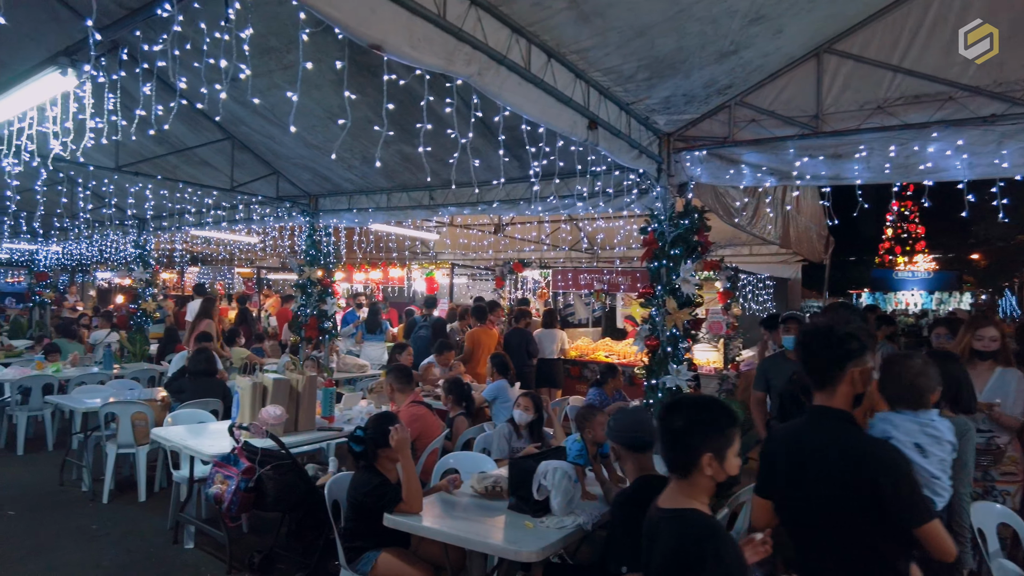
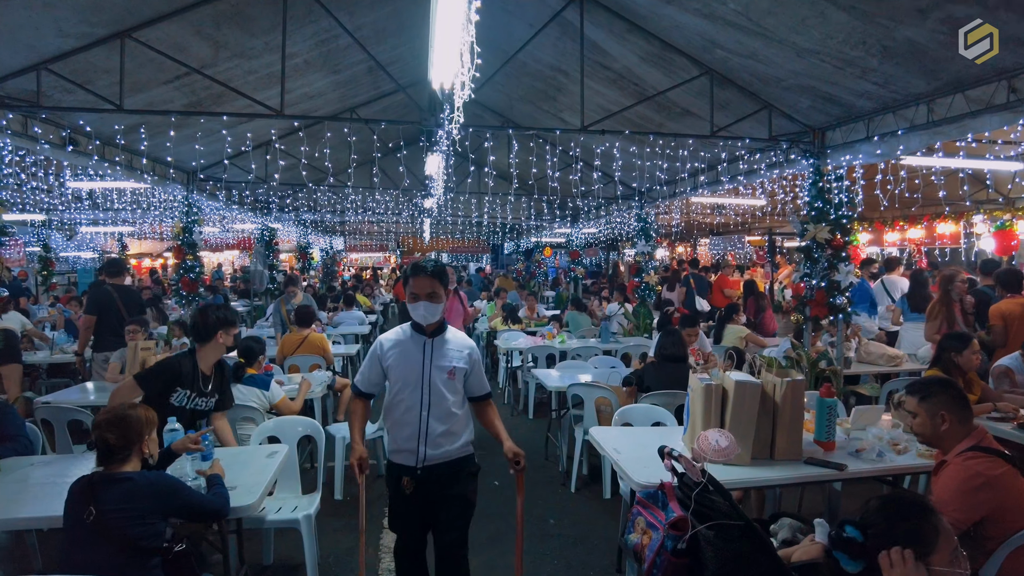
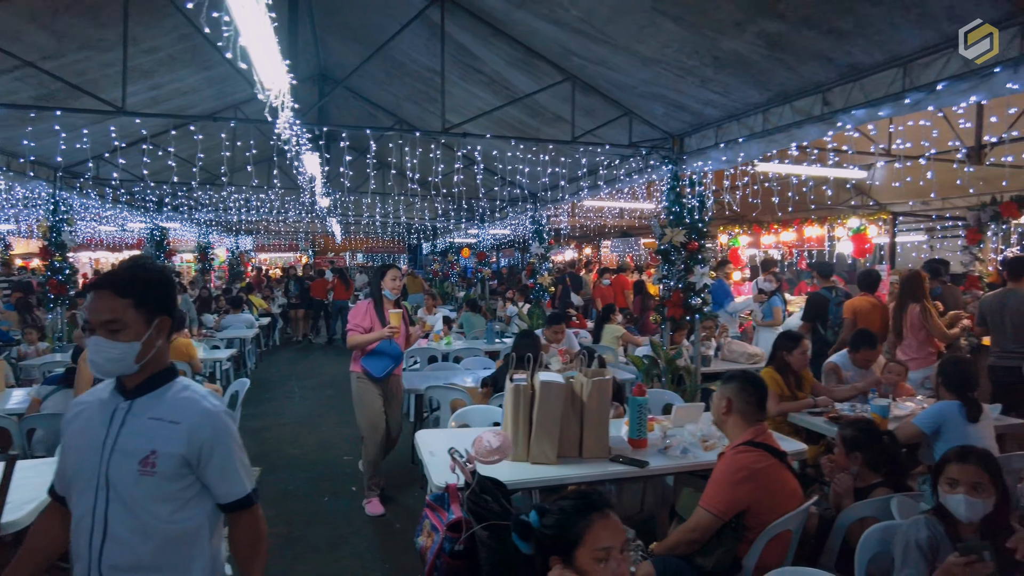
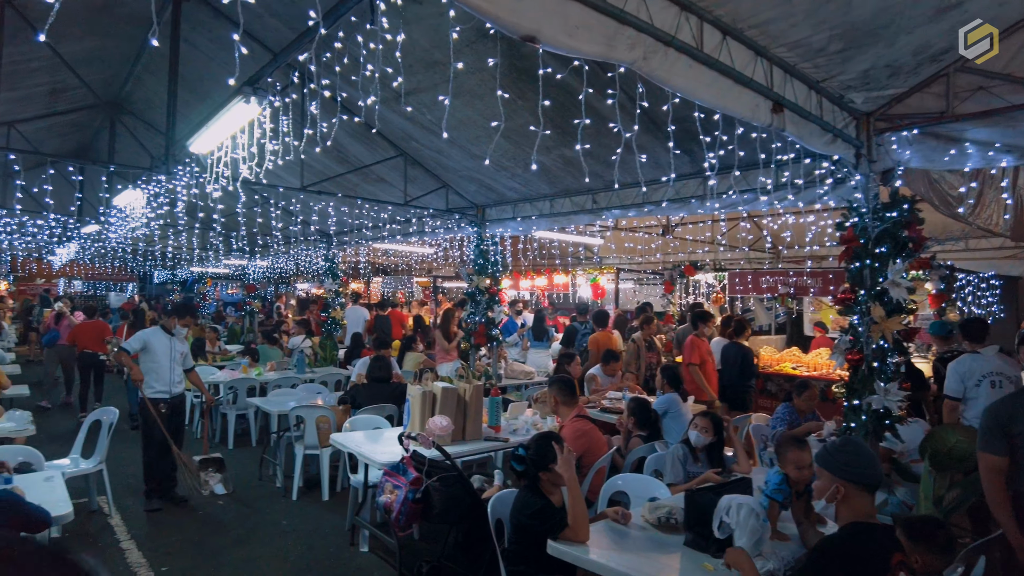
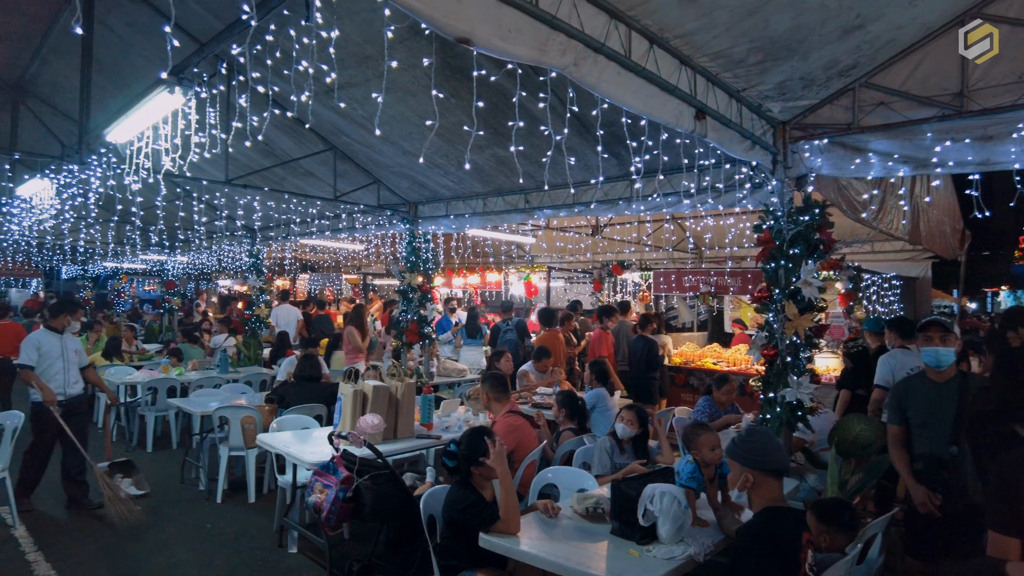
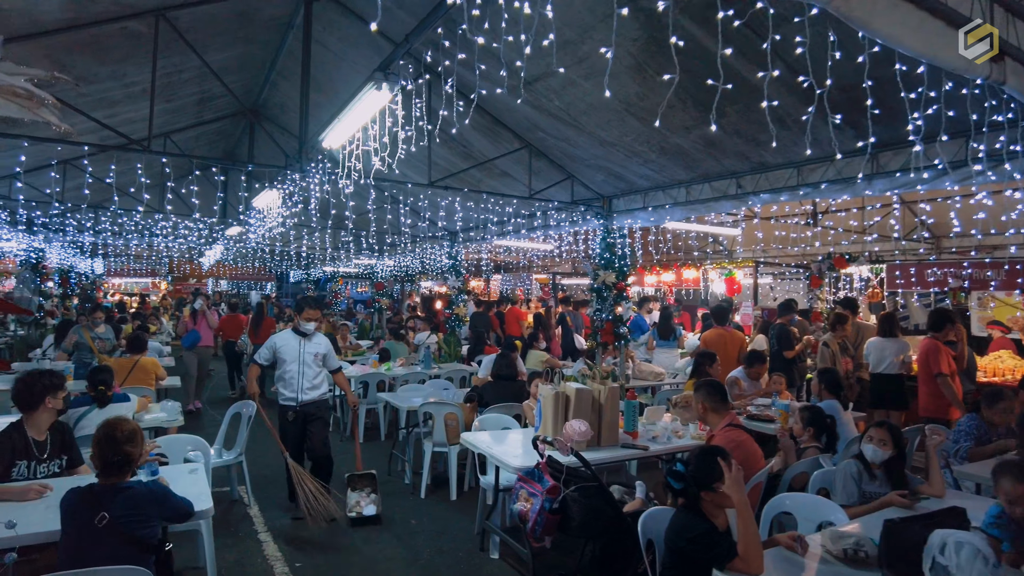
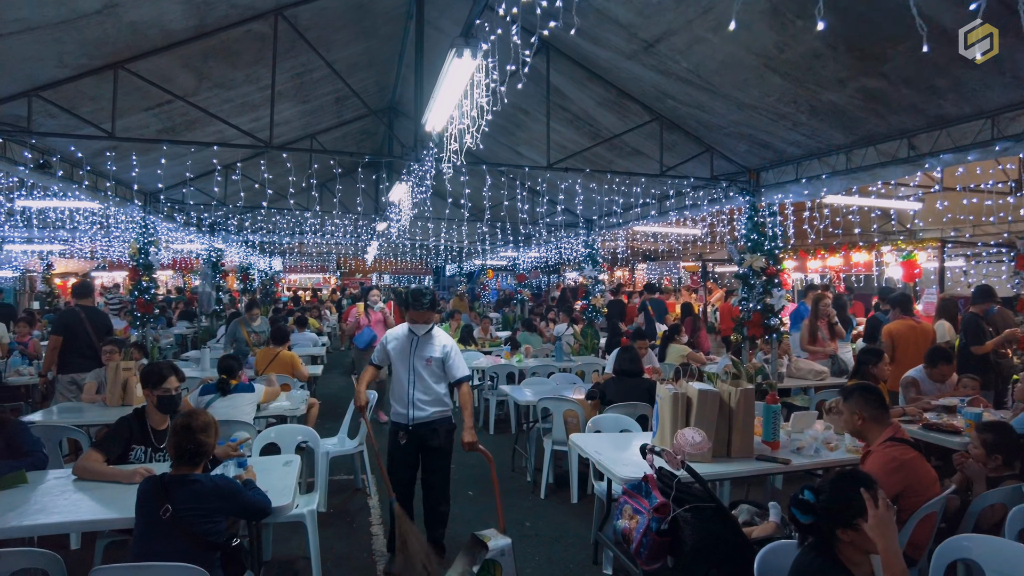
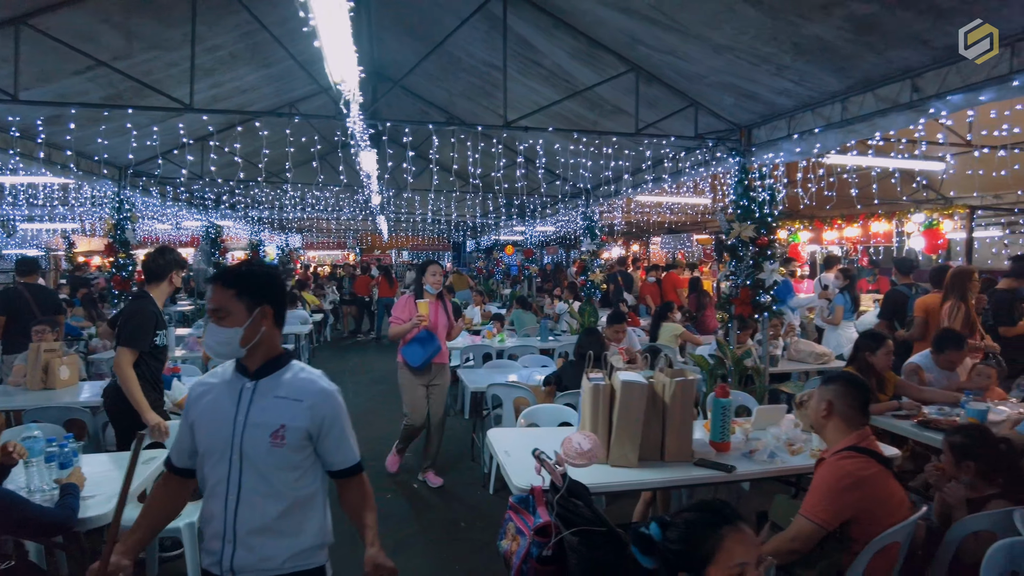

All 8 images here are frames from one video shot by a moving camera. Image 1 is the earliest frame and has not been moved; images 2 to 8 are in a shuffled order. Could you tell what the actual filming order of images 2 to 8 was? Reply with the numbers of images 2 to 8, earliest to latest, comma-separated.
5, 4, 6, 7, 2, 8, 3
